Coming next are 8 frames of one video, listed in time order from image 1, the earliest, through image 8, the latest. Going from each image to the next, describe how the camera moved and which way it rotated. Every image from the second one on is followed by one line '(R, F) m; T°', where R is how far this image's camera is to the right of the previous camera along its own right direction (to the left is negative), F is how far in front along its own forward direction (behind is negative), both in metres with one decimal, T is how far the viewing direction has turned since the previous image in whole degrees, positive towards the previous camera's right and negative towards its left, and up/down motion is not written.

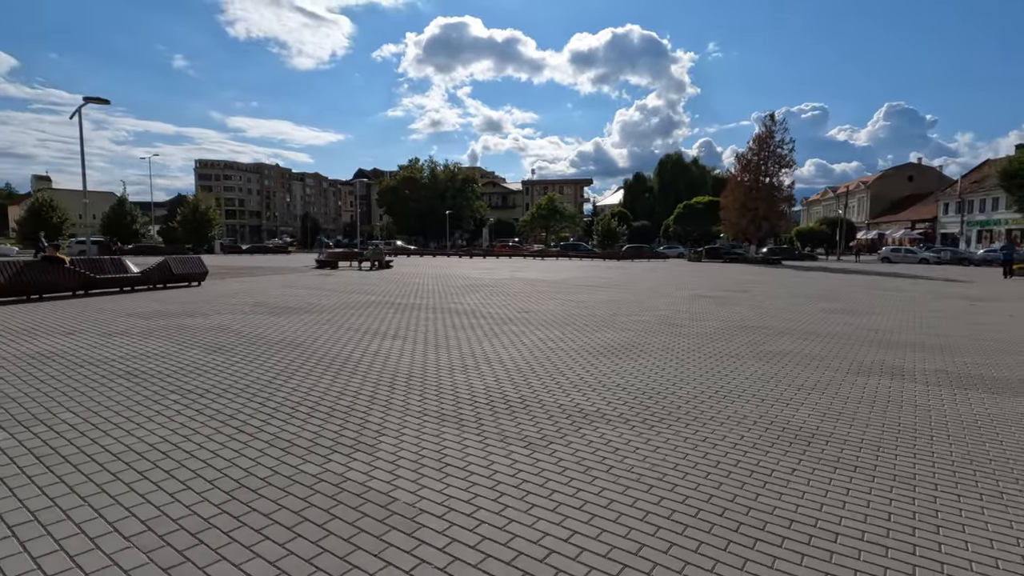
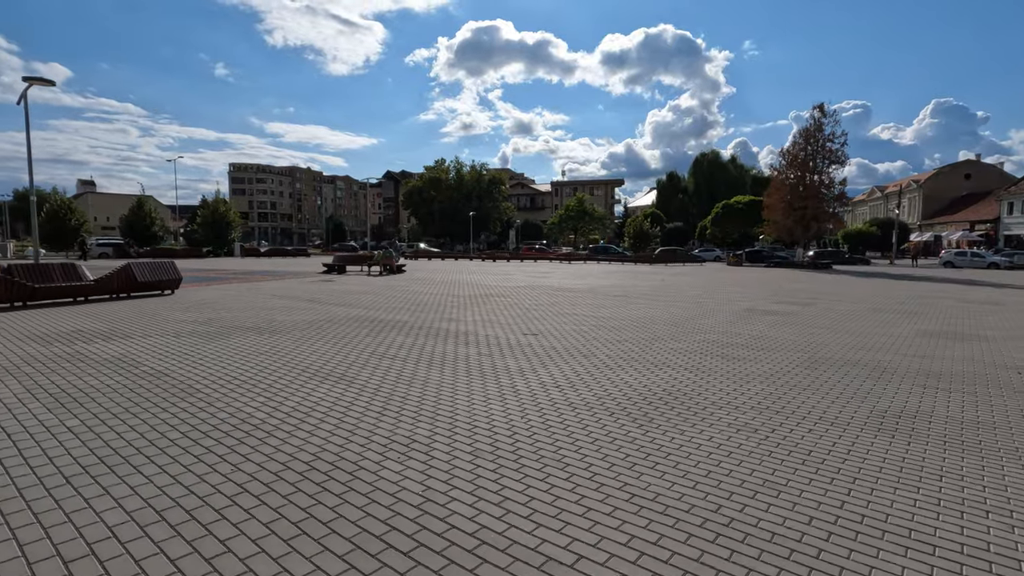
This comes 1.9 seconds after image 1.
(+0.3, +1.6) m; -3°
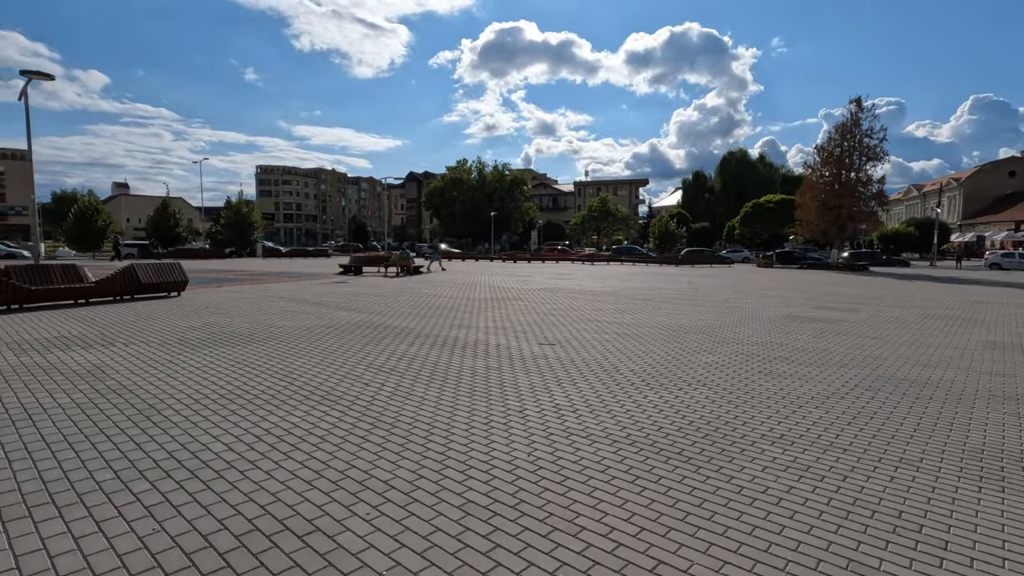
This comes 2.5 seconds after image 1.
(+0.1, +0.6) m; -2°
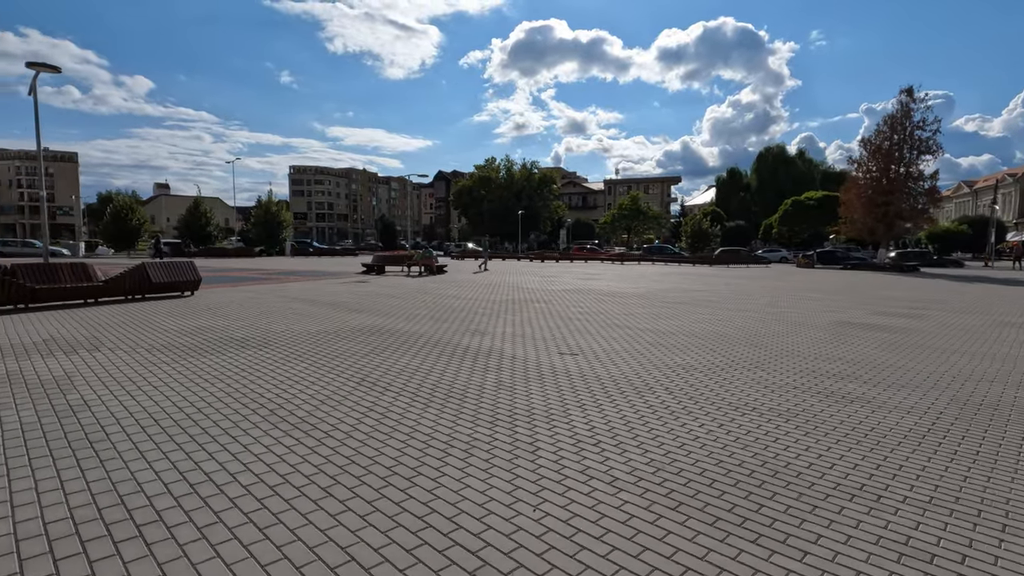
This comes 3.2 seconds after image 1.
(+0.1, +0.6) m; -3°
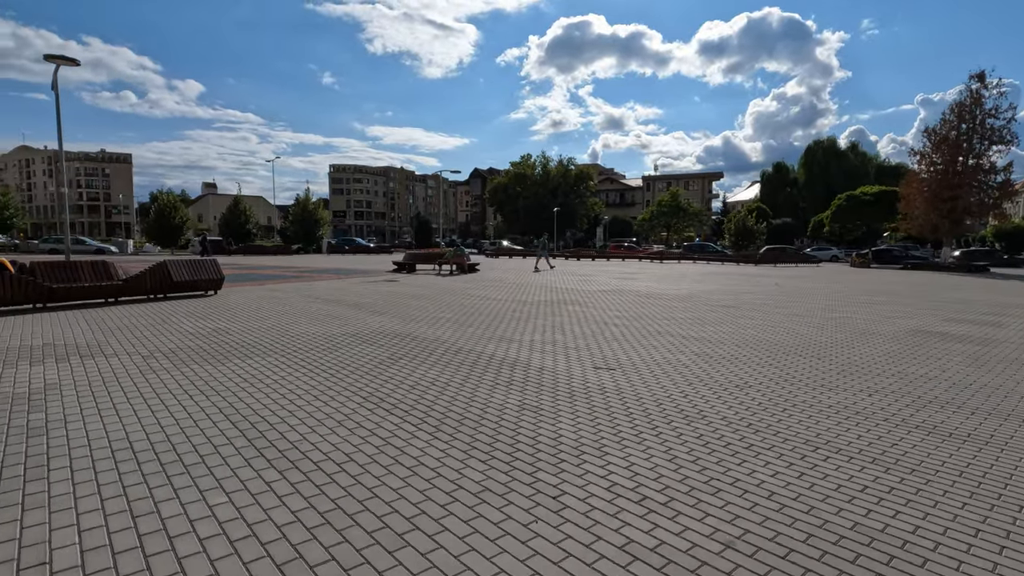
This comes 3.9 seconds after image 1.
(+0.1, +0.6) m; -4°
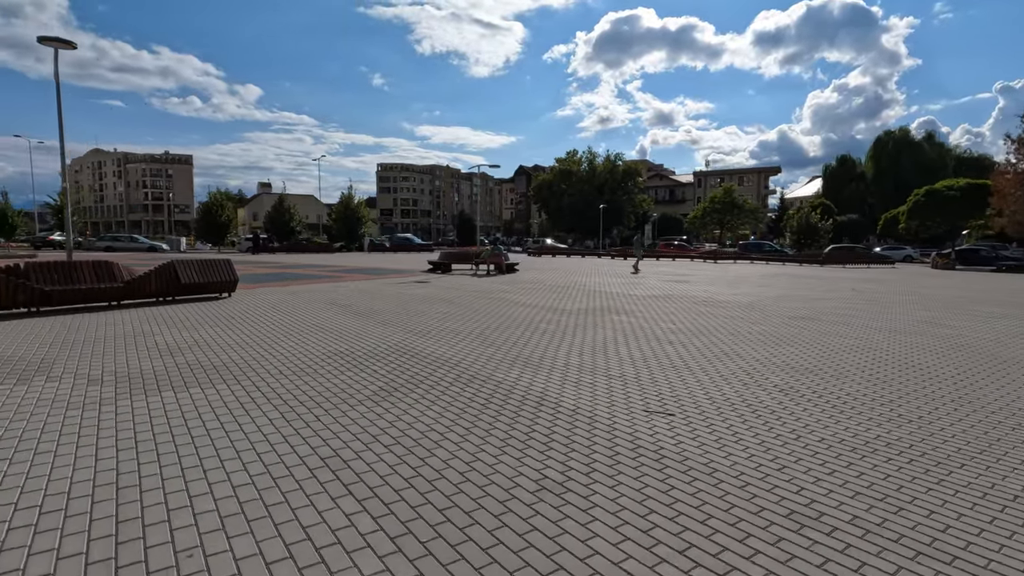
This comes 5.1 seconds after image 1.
(+0.1, +1.0) m; -5°
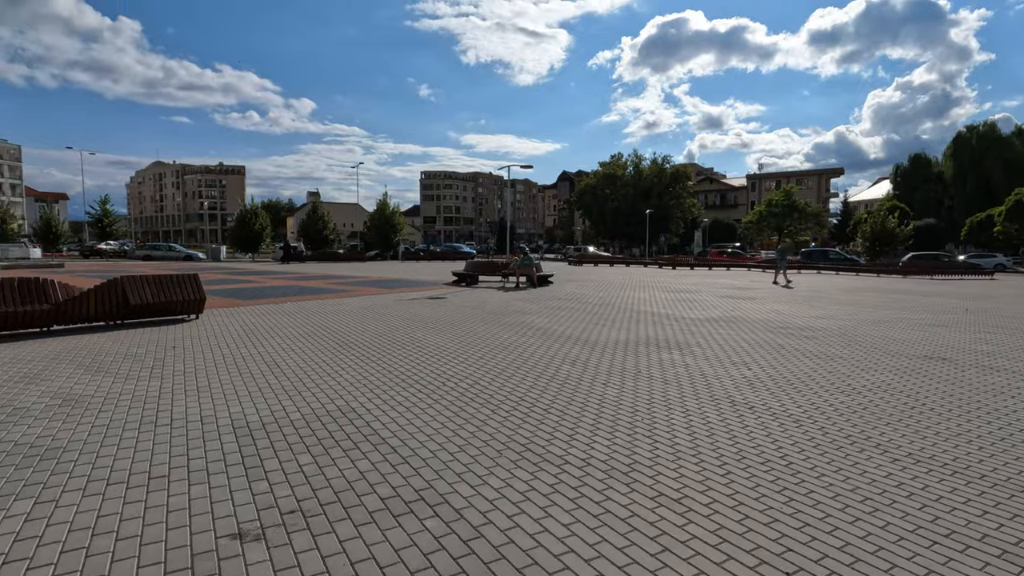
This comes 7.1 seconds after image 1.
(+0.3, +1.7) m; -5°
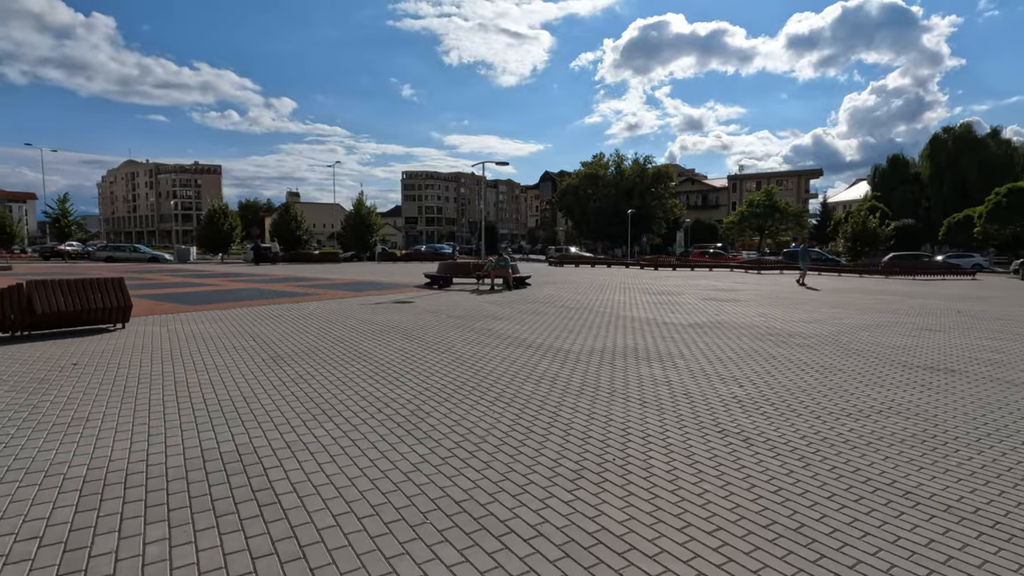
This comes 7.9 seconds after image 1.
(+0.2, +0.7) m; +2°
